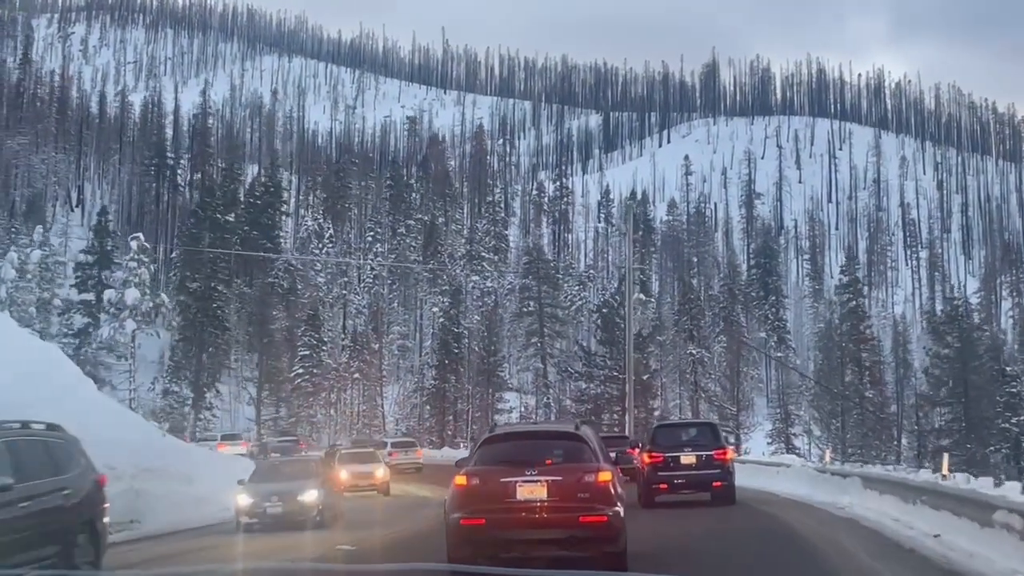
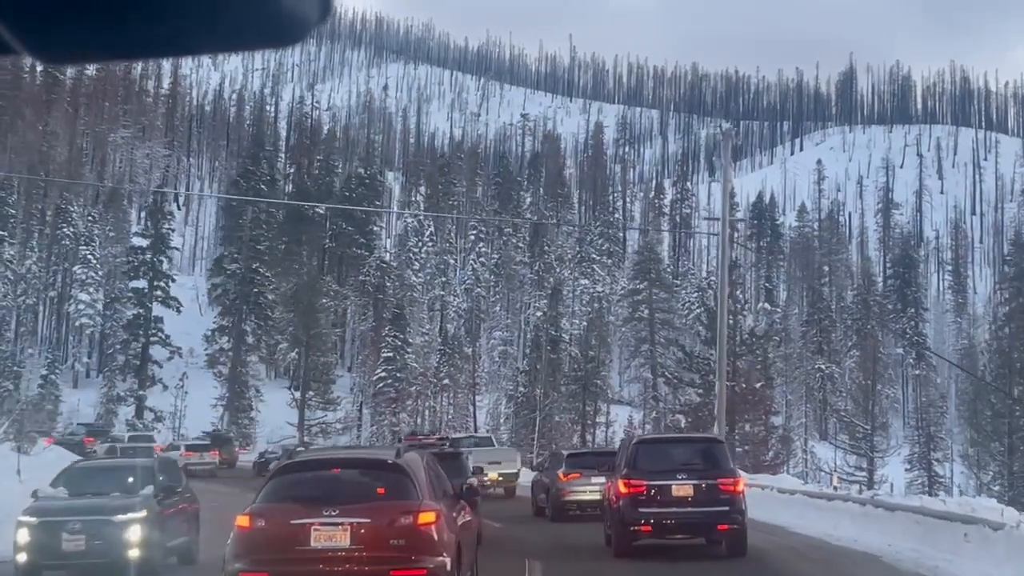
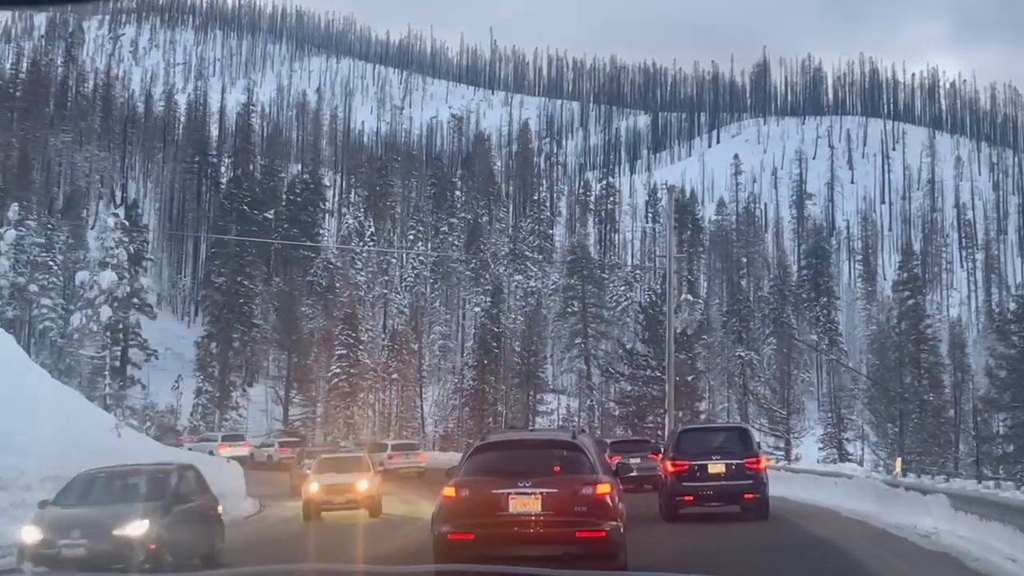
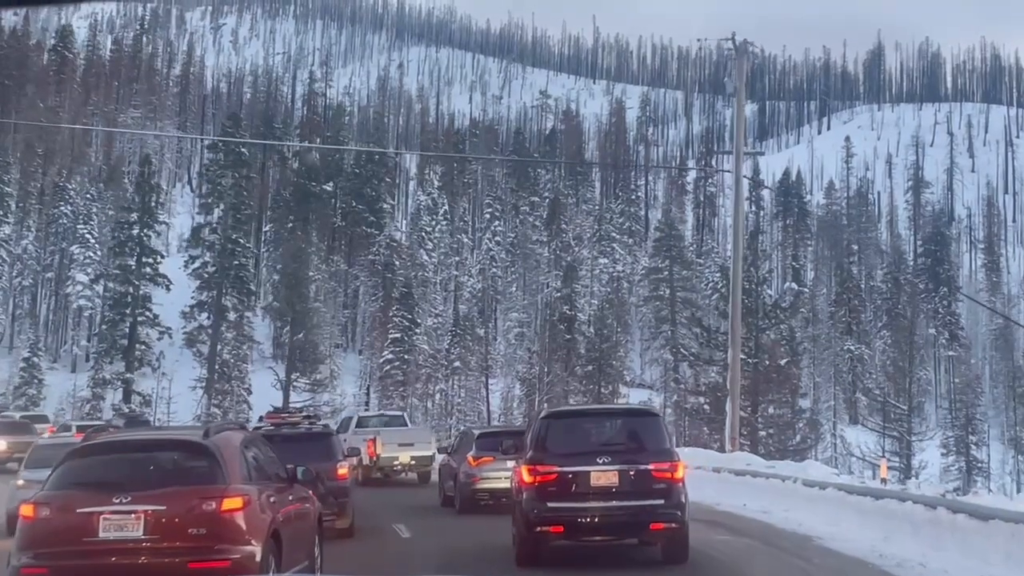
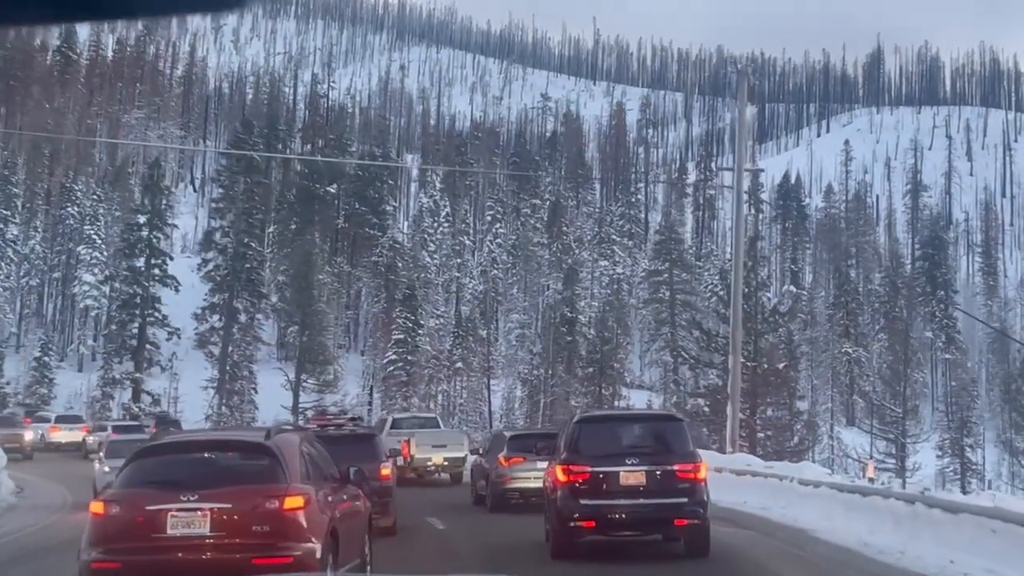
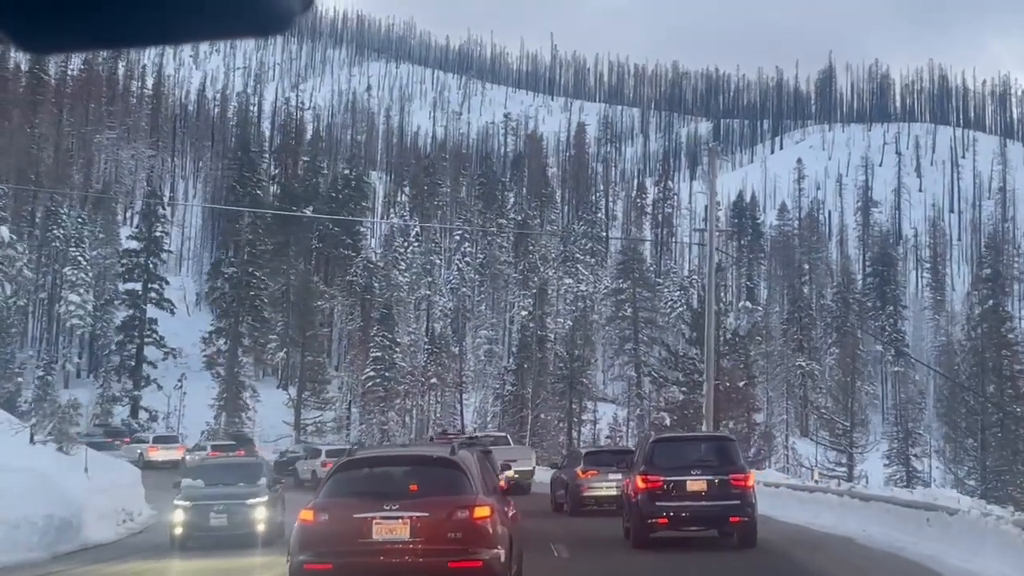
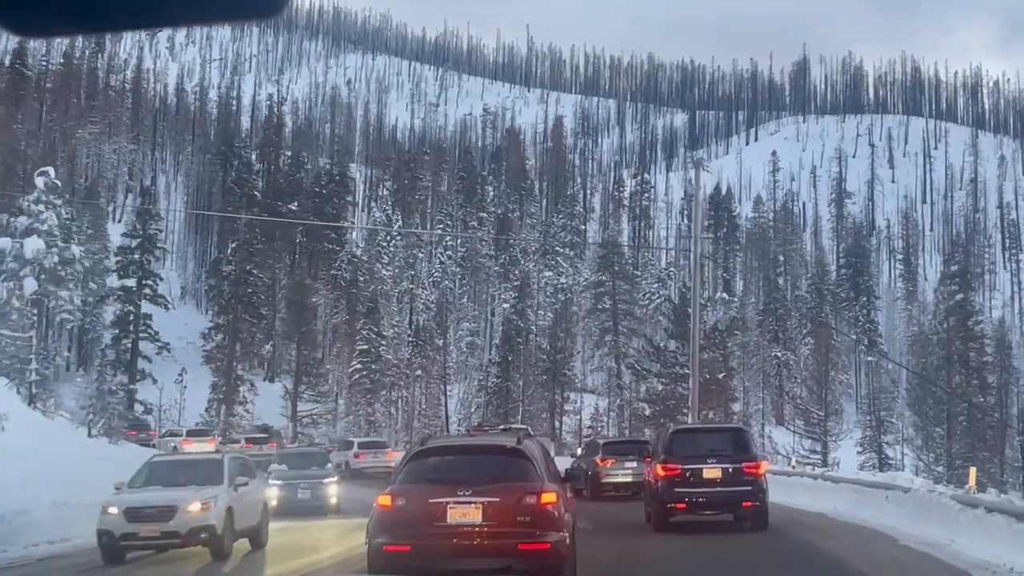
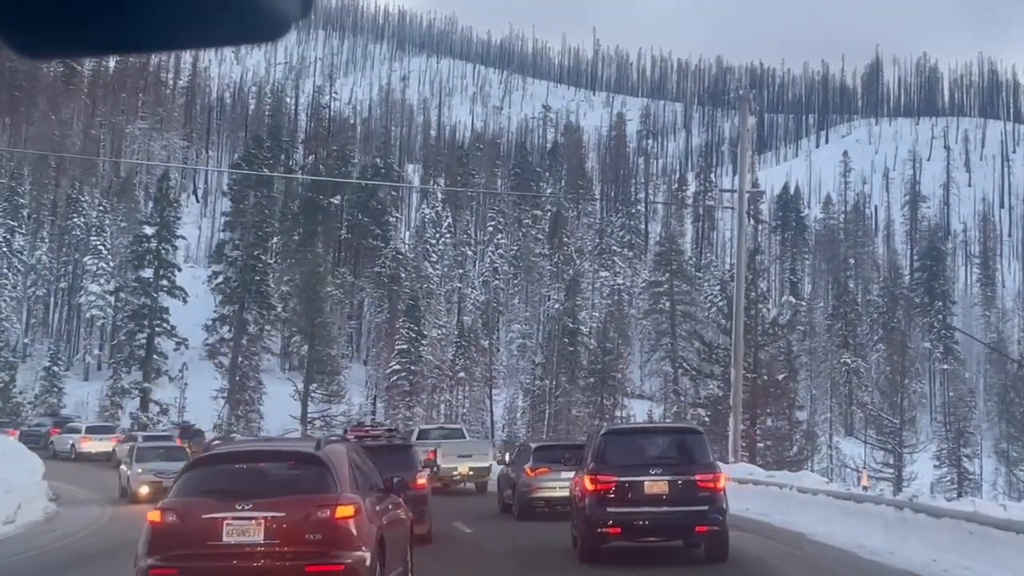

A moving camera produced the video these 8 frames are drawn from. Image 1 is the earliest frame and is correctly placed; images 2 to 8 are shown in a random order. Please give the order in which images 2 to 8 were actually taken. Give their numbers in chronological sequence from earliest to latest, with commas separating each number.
3, 7, 6, 2, 8, 5, 4
